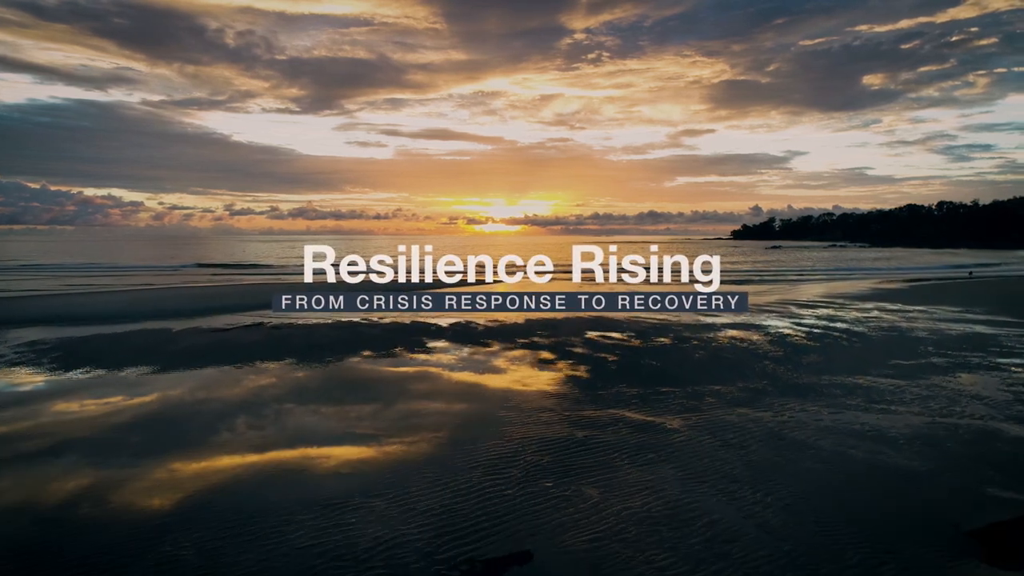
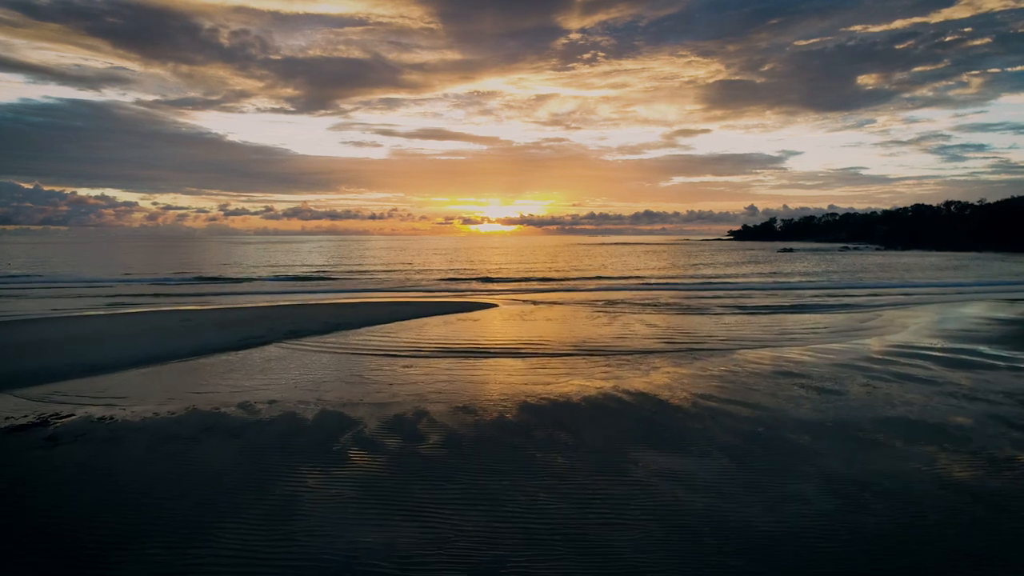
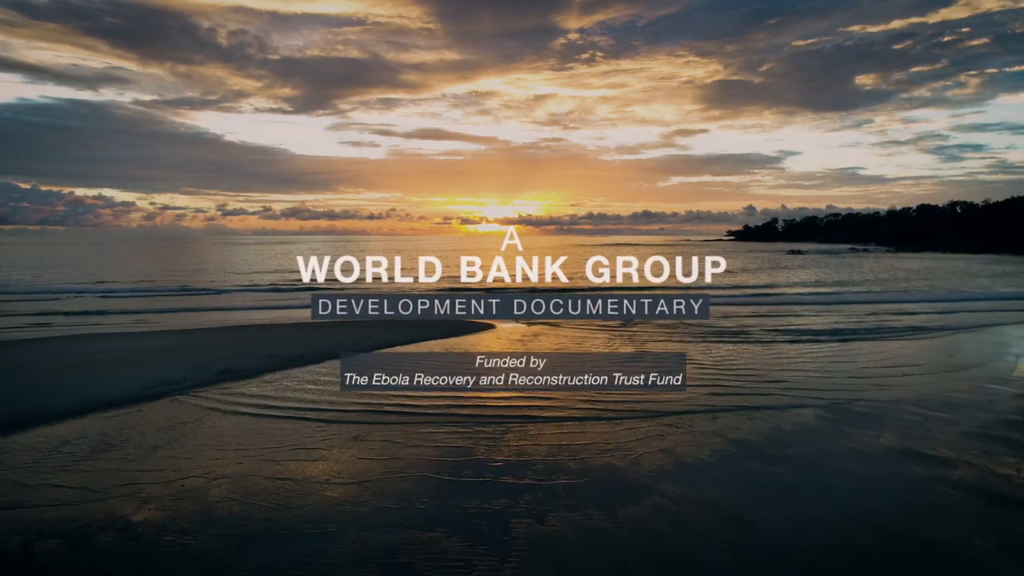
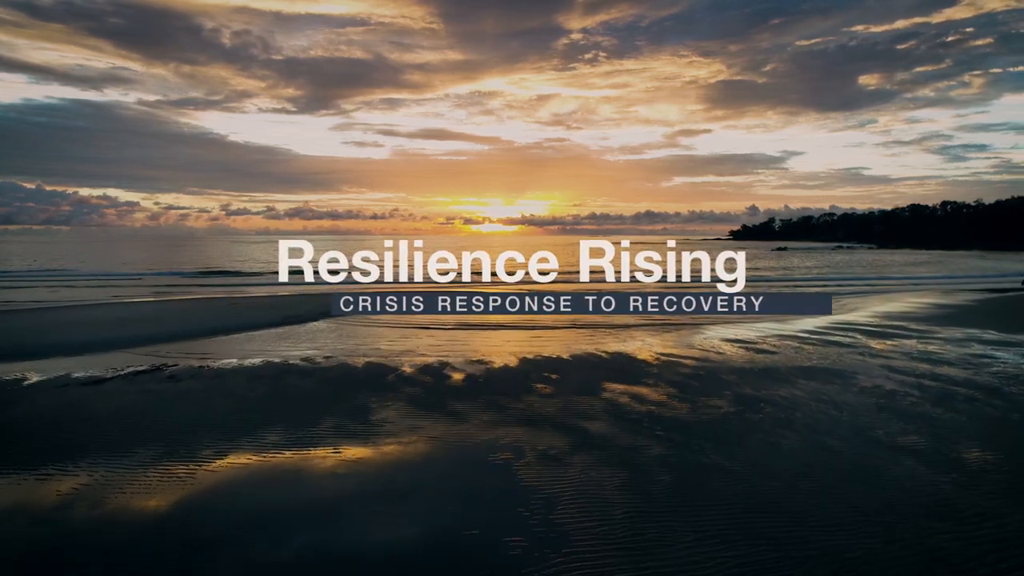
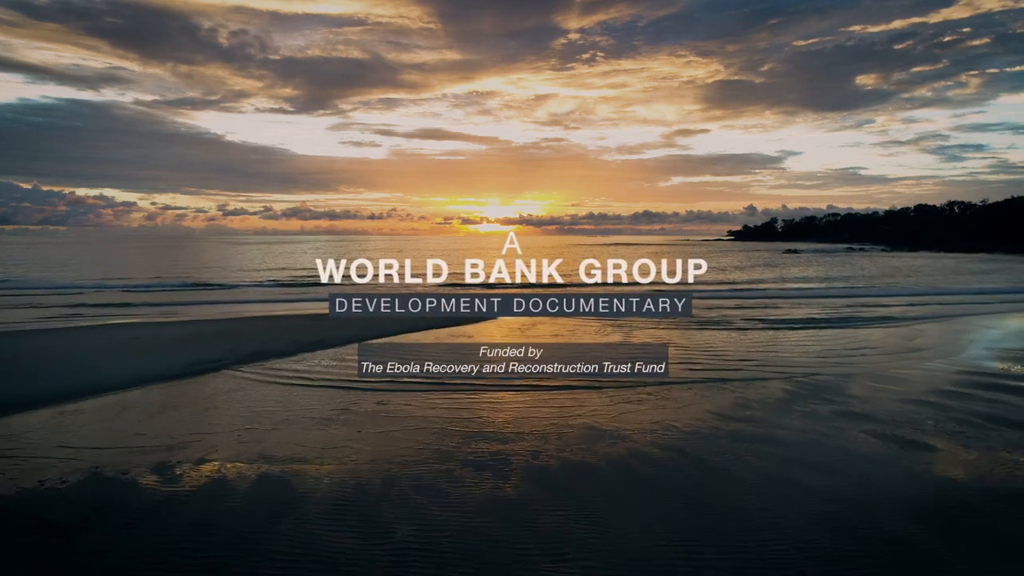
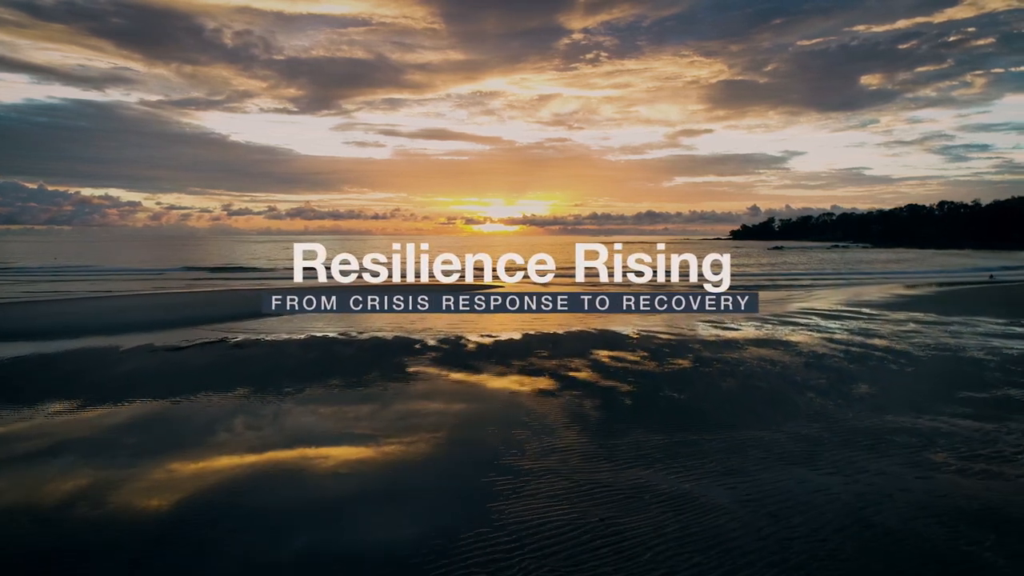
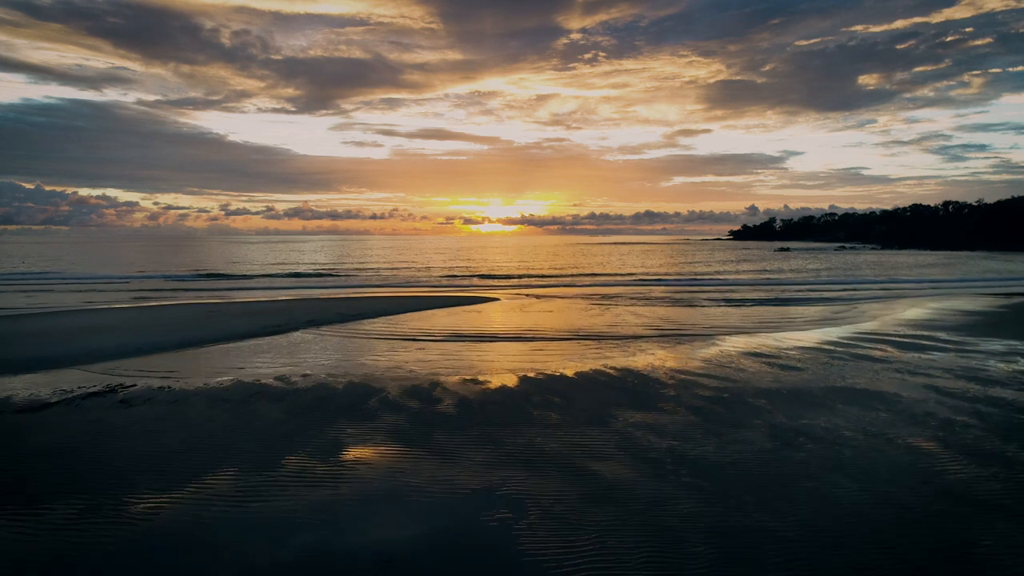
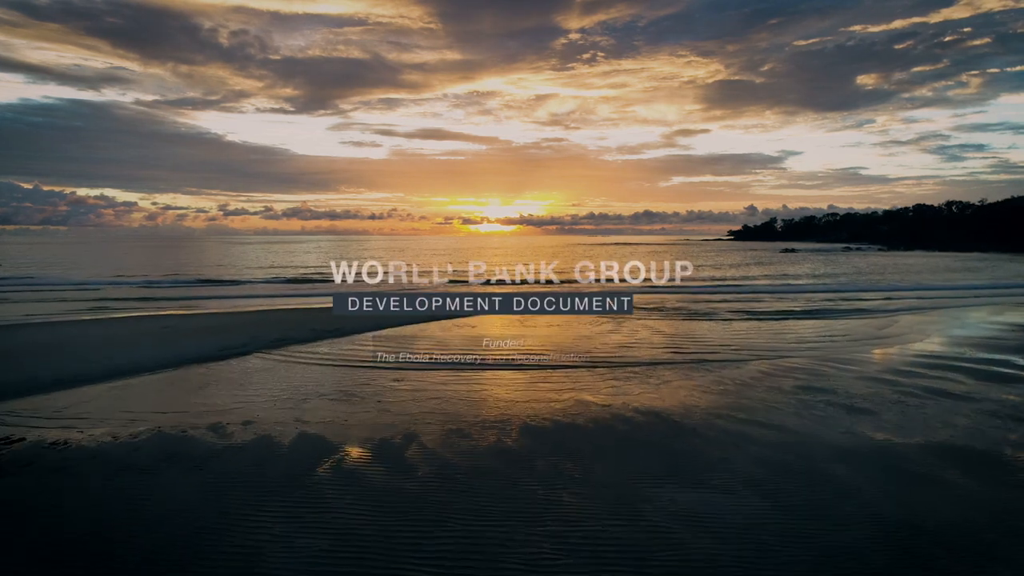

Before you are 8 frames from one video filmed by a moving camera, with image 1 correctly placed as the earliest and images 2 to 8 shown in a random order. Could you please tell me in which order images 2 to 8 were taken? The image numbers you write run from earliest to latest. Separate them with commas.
6, 4, 7, 2, 8, 5, 3
